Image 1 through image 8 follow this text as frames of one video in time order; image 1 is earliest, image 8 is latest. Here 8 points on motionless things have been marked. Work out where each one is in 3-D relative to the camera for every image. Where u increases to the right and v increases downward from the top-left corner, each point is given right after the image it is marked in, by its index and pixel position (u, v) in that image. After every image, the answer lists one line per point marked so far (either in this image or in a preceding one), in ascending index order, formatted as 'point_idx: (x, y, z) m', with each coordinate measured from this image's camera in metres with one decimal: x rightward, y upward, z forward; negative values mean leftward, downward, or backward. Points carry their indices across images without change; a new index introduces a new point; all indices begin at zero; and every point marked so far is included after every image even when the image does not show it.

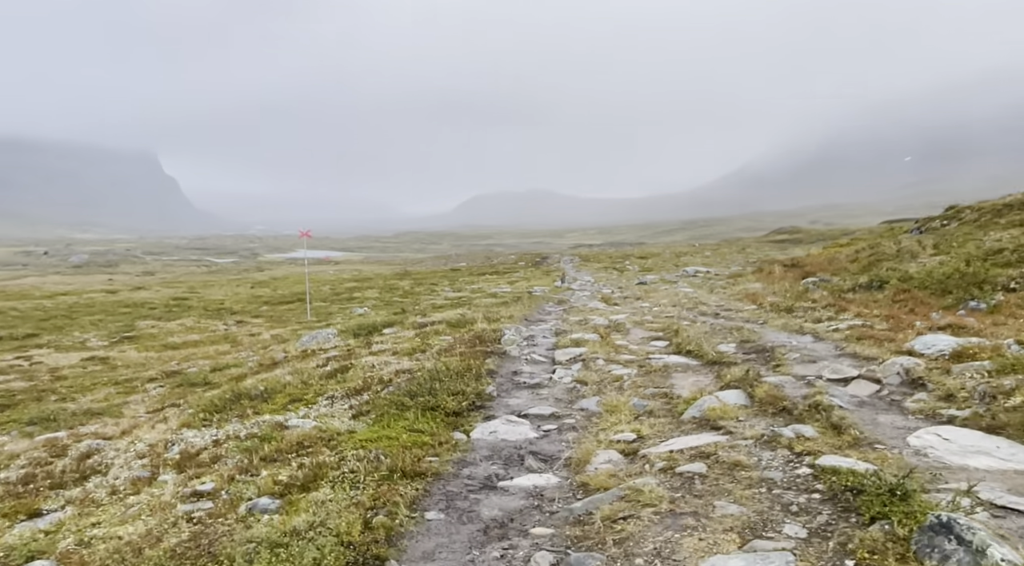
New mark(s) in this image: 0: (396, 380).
0: (-3.1, -2.7, +19.0) m
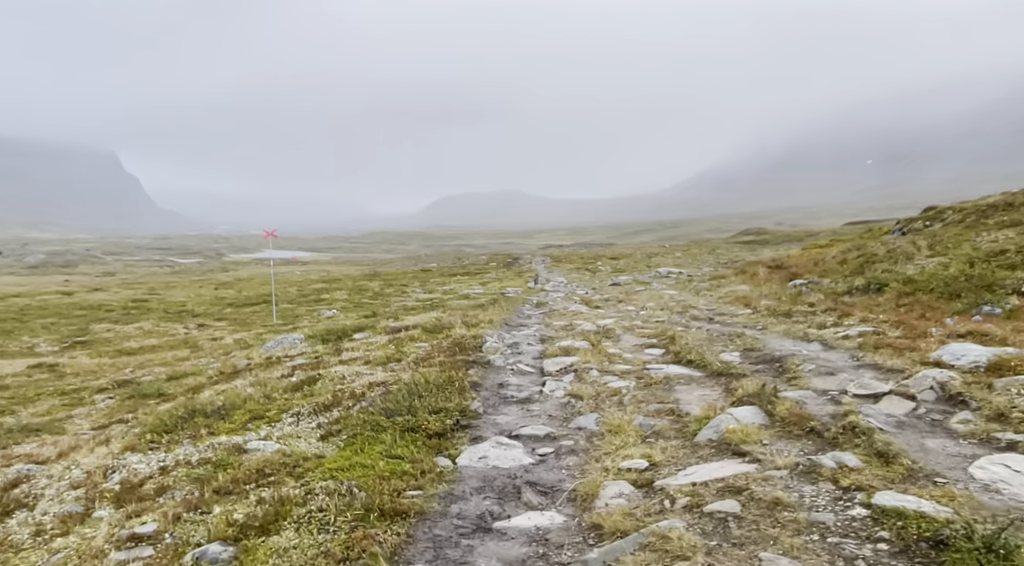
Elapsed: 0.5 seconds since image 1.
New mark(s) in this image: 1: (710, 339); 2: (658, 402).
0: (-3.5, -2.7, +17.2) m
1: (+5.5, -1.6, +19.5) m
2: (+3.1, -2.5, +14.8) m
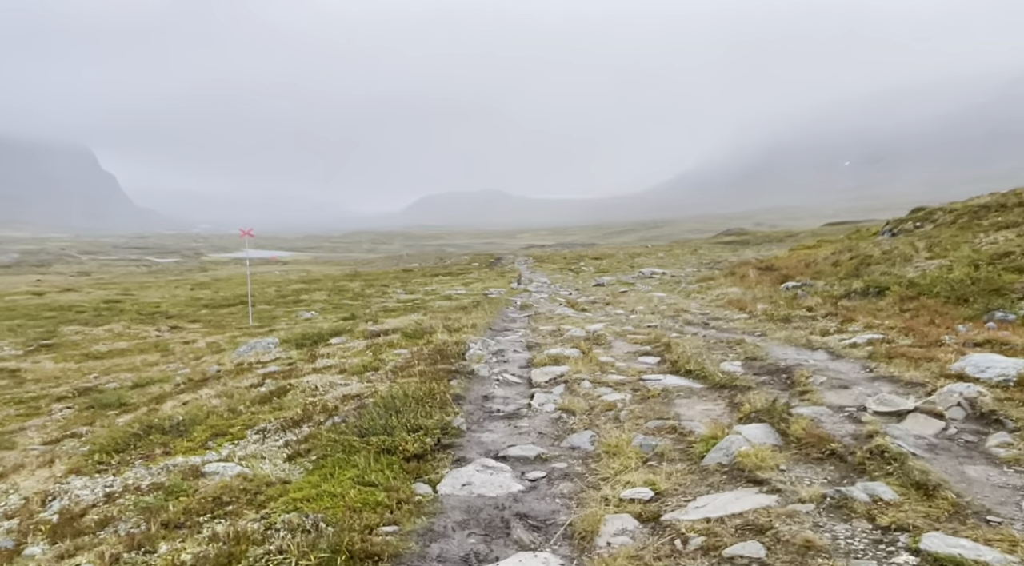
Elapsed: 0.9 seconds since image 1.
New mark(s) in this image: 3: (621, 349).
0: (-3.8, -2.8, +15.8) m
1: (+5.1, -1.7, +18.4) m
2: (+2.8, -2.6, +13.6) m
3: (+3.1, -1.9, +20.0) m
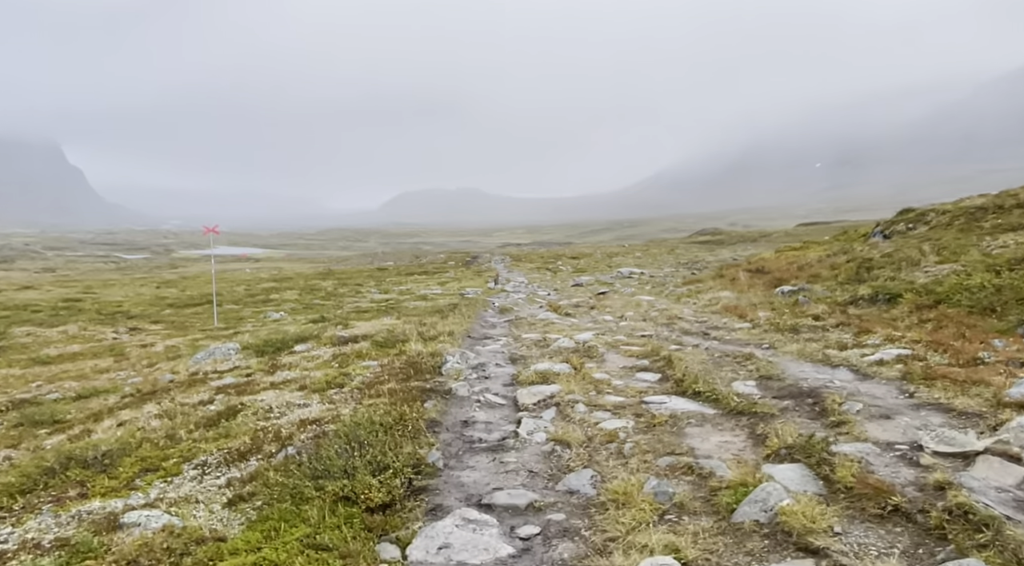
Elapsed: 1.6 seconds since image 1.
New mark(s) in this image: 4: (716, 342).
0: (-4.1, -3.0, +13.5) m
1: (+4.7, -1.9, +16.4) m
2: (+2.6, -2.8, +11.6) m
3: (+2.6, -2.1, +17.9) m
4: (+5.6, -1.6, +19.3) m
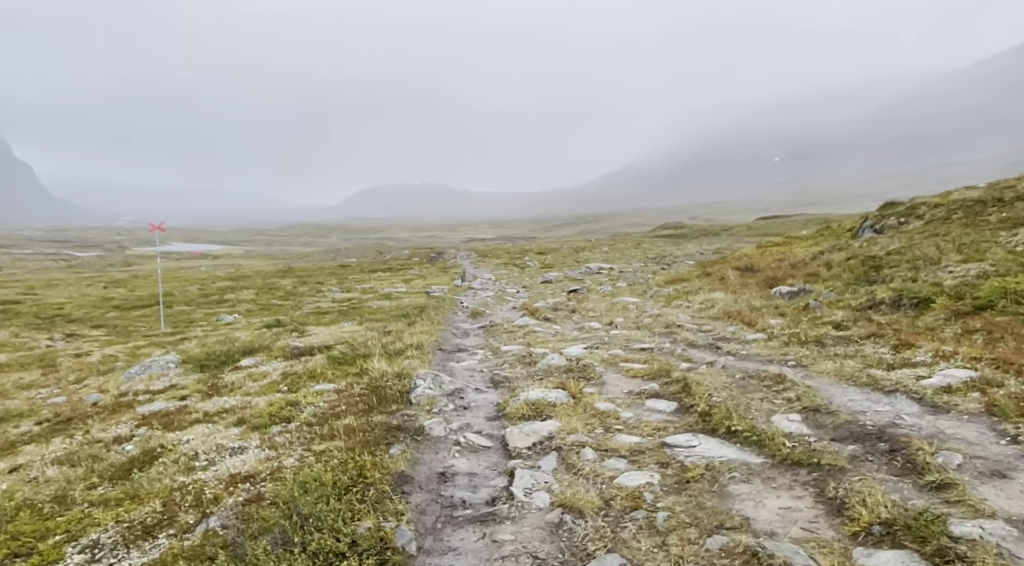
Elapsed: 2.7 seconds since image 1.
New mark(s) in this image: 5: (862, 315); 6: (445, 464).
0: (-4.2, -3.3, +10.3) m
1: (+4.4, -2.1, +13.7) m
2: (+2.5, -3.0, +8.7) m
3: (+2.3, -2.2, +15.1) m
4: (+5.2, -1.8, +16.6) m
5: (+9.6, -0.9, +19.4) m
6: (-1.1, -3.0, +11.5) m
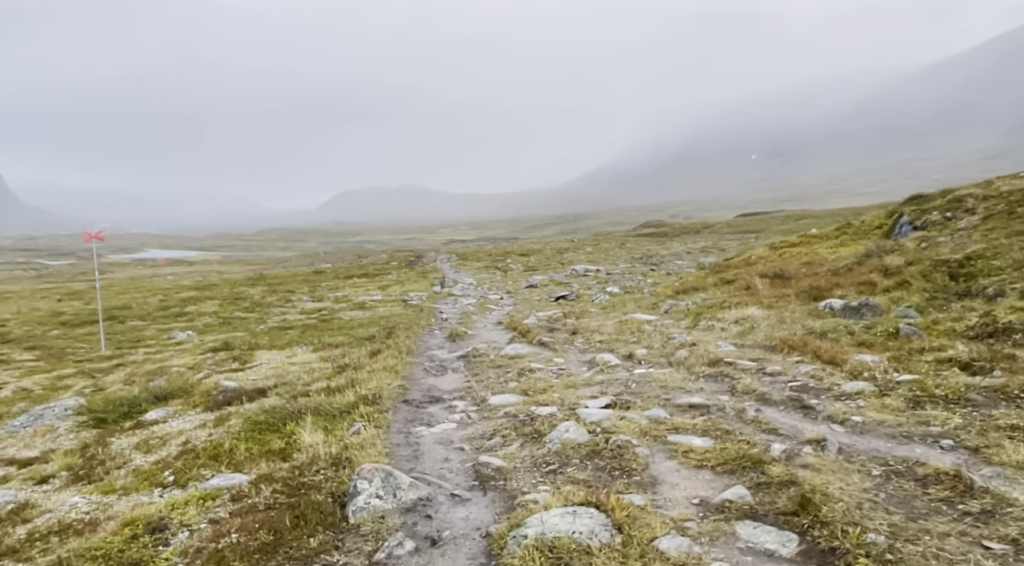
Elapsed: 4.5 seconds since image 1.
0: (-4.1, -3.9, +4.4) m
1: (+4.4, -2.6, +8.0) m
2: (+2.7, -3.5, +3.0) m
3: (+2.3, -2.8, +9.3) m
4: (+5.1, -2.2, +10.9) m
5: (+9.5, -1.3, +13.8) m
6: (-1.0, -3.5, +5.6) m
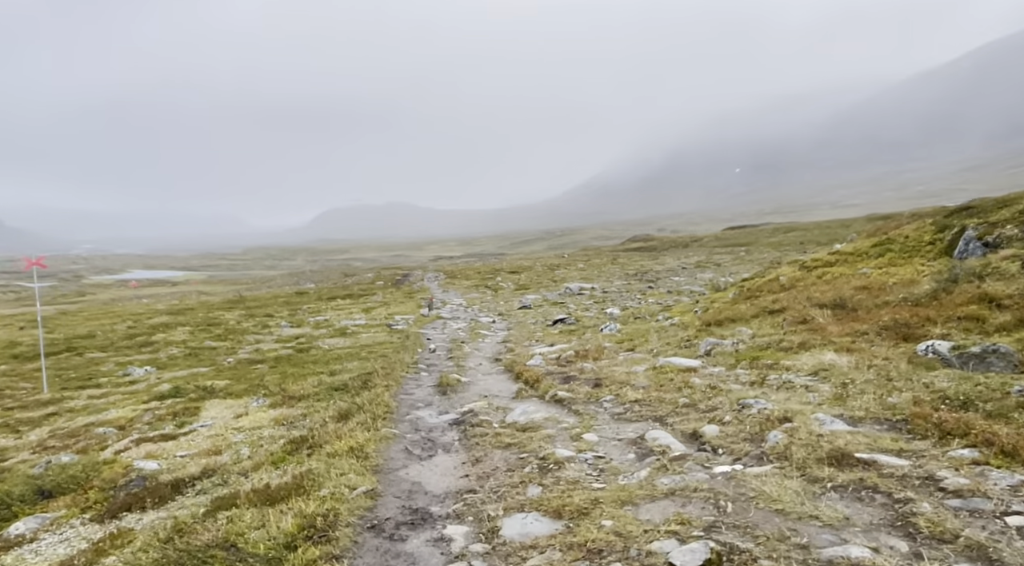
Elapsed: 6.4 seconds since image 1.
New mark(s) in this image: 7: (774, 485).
0: (-3.5, -4.6, -1.2) m
1: (+4.9, -3.2, +2.5) m
2: (+3.3, -4.1, -2.6) m
3: (+2.7, -3.5, +3.8) m
4: (+5.5, -3.0, +5.5) m
5: (+9.9, -2.0, +8.5) m
6: (-0.5, -4.3, 0.0) m
7: (+3.7, -2.9, +10.4) m
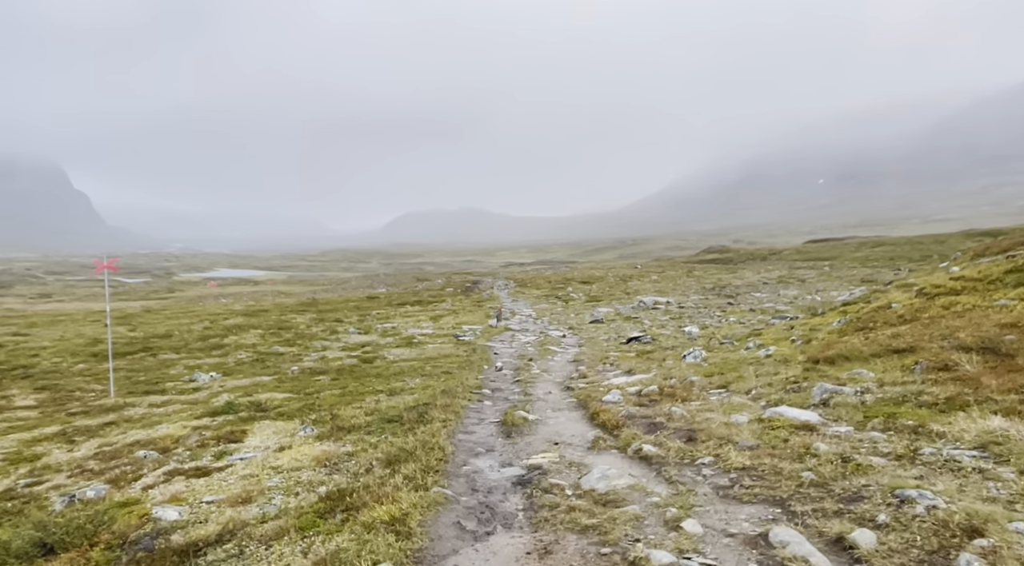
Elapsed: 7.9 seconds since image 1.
0: (-3.8, -5.1, -4.0) m
1: (+5.0, -3.9, -1.1) m
2: (+2.8, -4.7, -5.9) m
3: (+2.9, -4.2, +0.4) m
4: (+5.9, -3.7, +1.8) m
5: (+10.5, -2.9, +4.4) m
6: (-0.6, -4.8, -3.0) m
7: (+4.6, -3.7, +6.9) m
